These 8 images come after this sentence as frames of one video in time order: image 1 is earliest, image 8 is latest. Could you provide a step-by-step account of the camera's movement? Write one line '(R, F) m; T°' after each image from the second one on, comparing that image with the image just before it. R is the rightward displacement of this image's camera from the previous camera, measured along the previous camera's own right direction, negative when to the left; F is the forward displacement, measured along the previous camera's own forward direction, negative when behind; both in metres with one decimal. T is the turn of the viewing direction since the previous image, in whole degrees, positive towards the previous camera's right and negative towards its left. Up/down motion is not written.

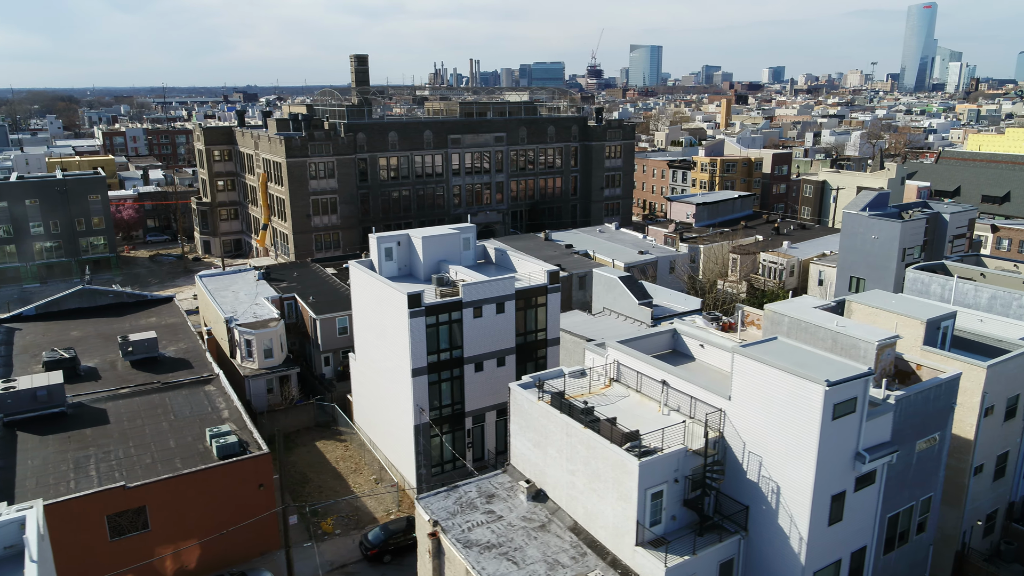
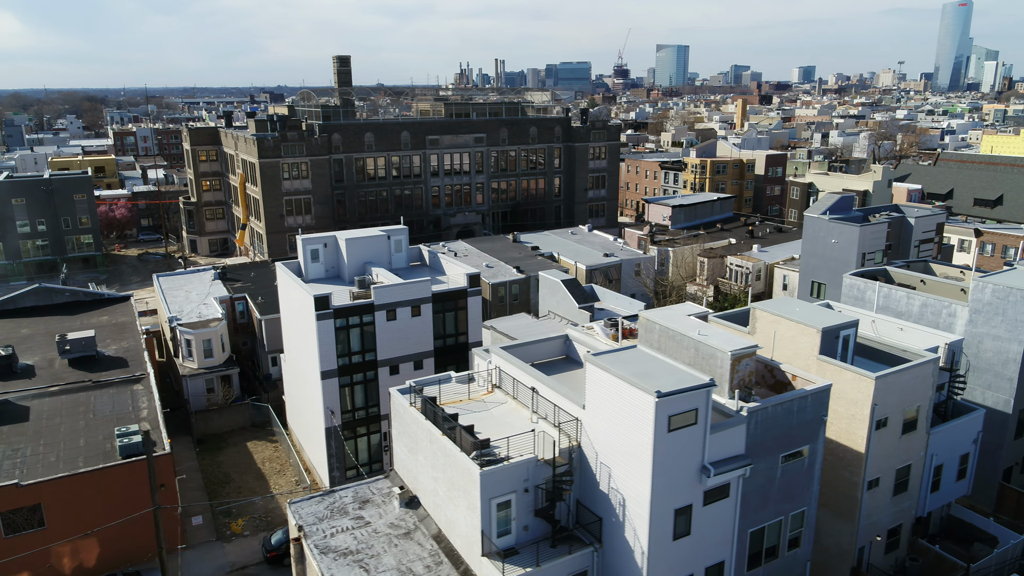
(+5.2, +0.4) m; -2°
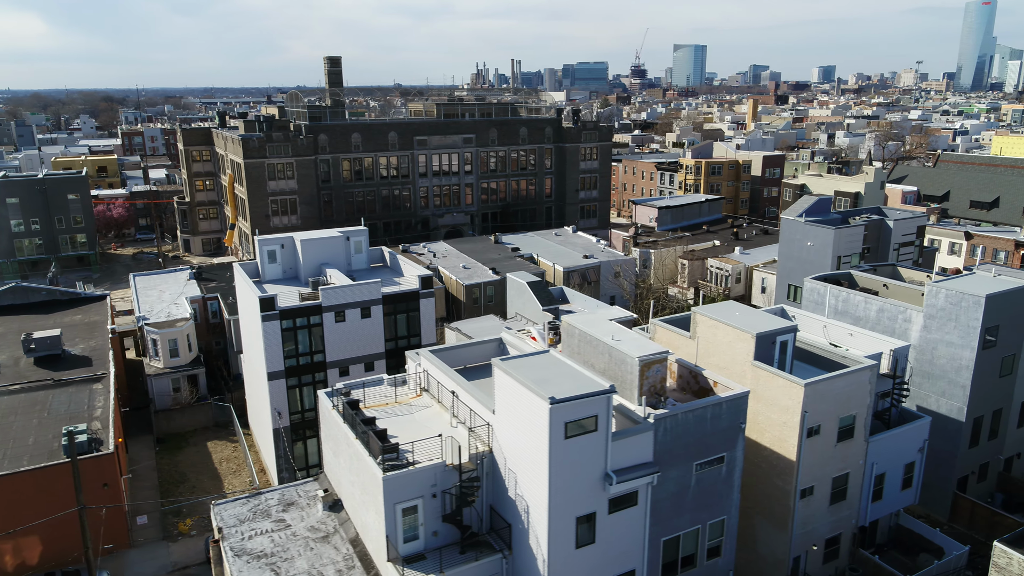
(+3.1, +0.2) m; -1°
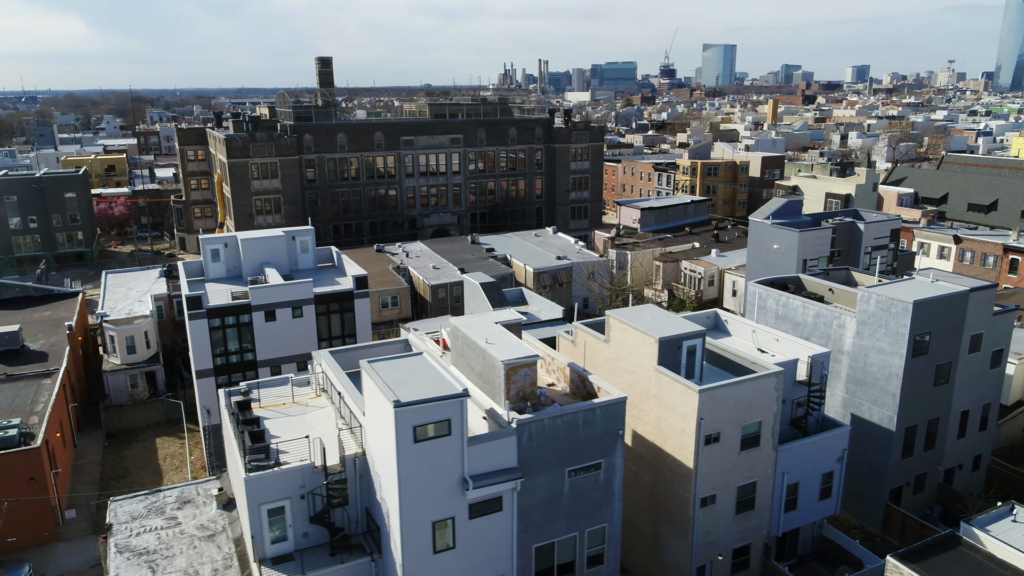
(+4.5, +0.3) m; -2°
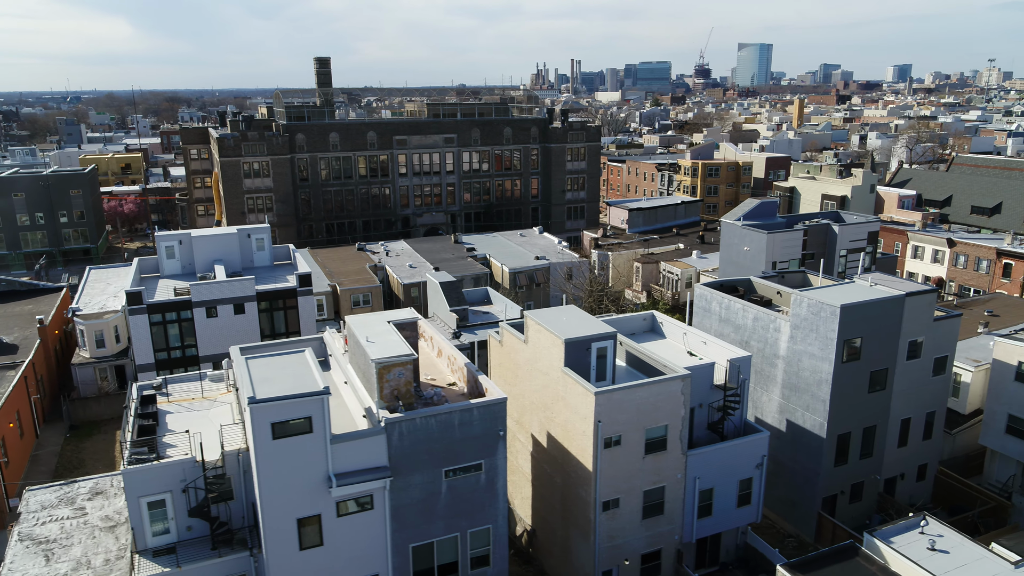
(+4.4, +0.2) m; -3°
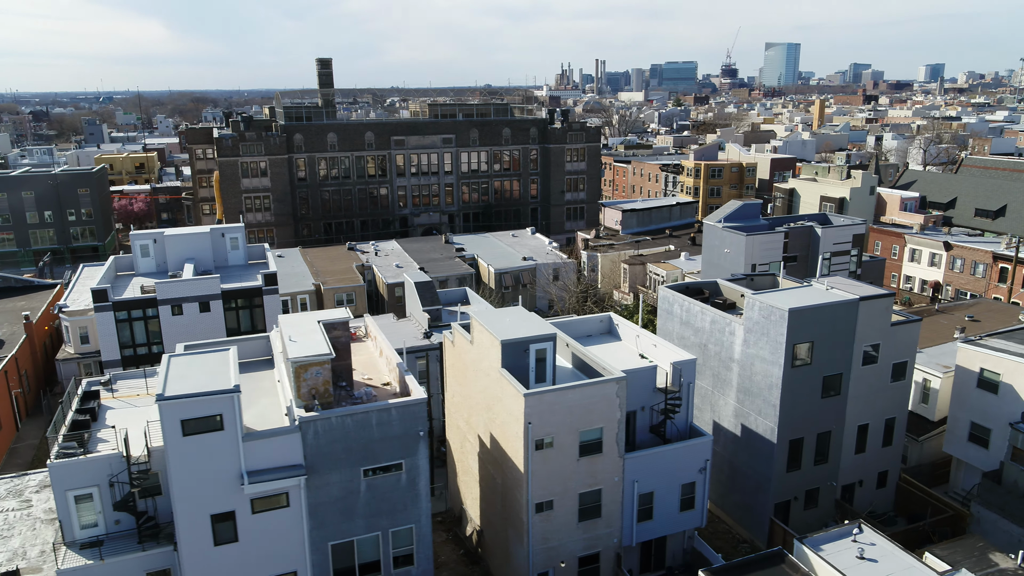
(+3.0, 0.0) m; -2°
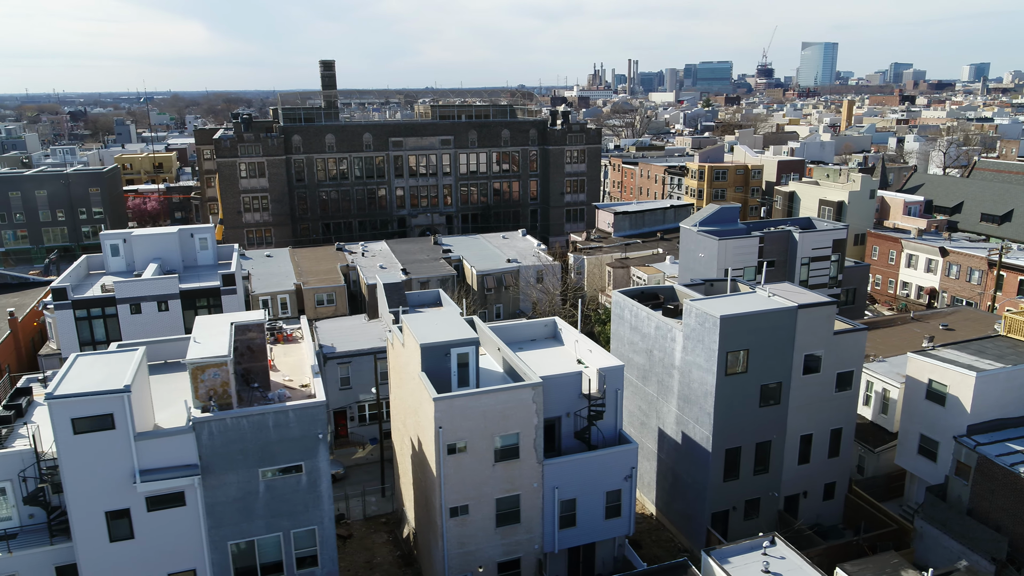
(+3.9, +0.1) m; -3°
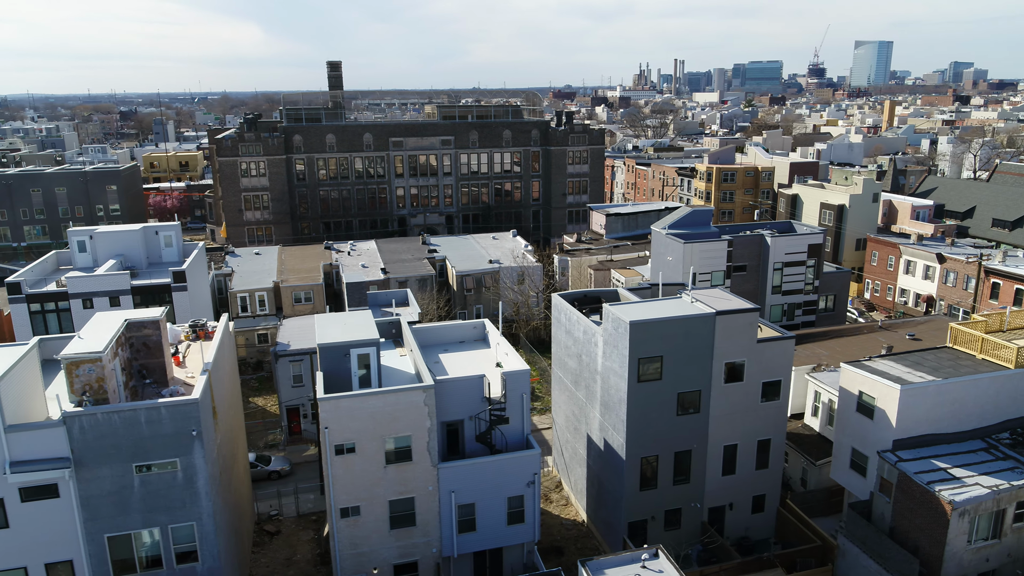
(+5.1, +0.4) m; -3°
